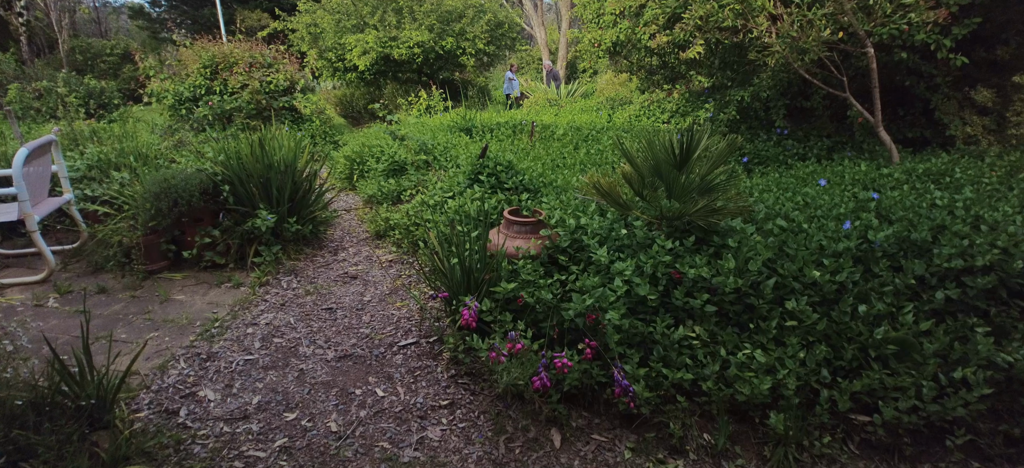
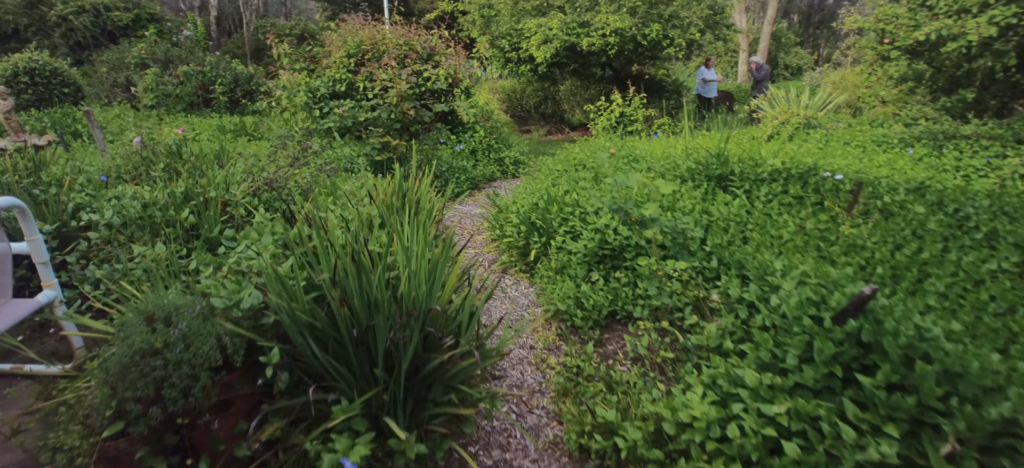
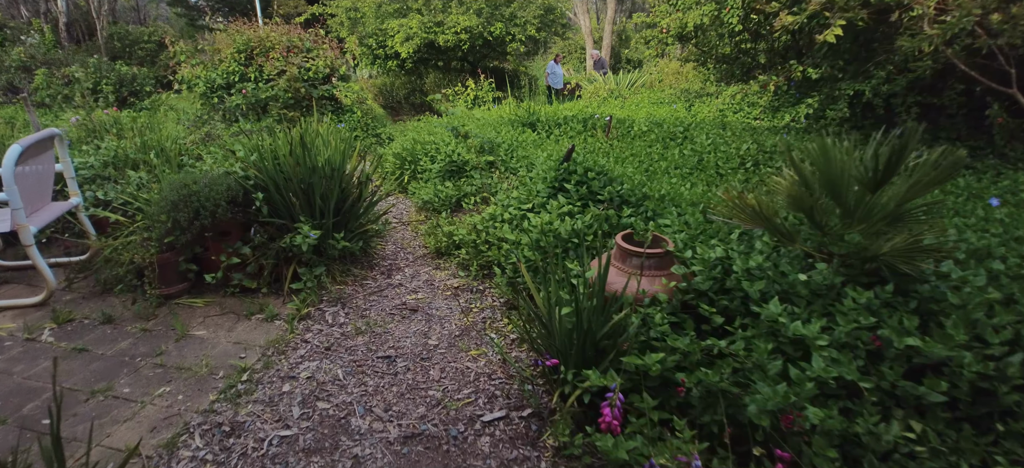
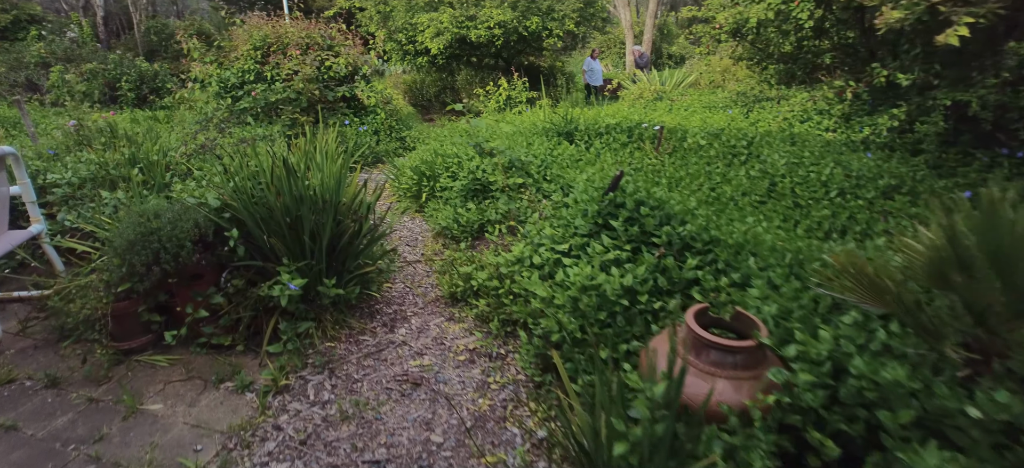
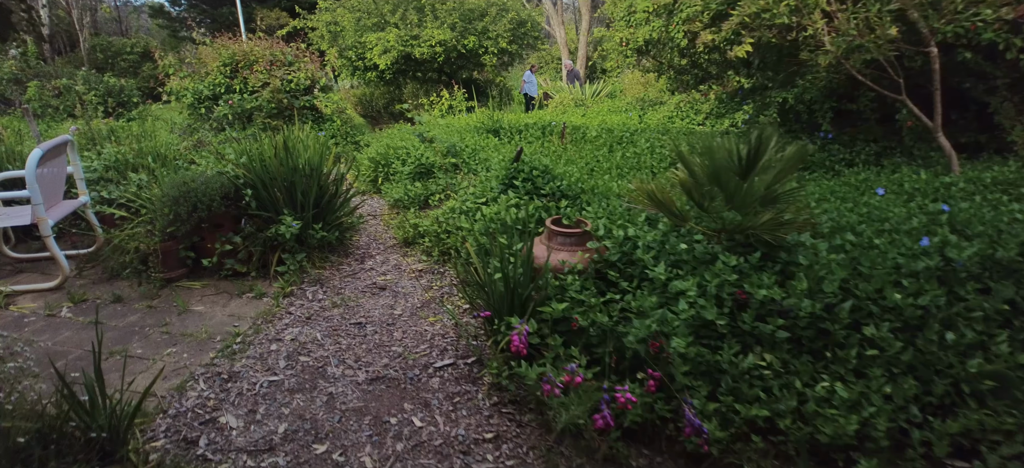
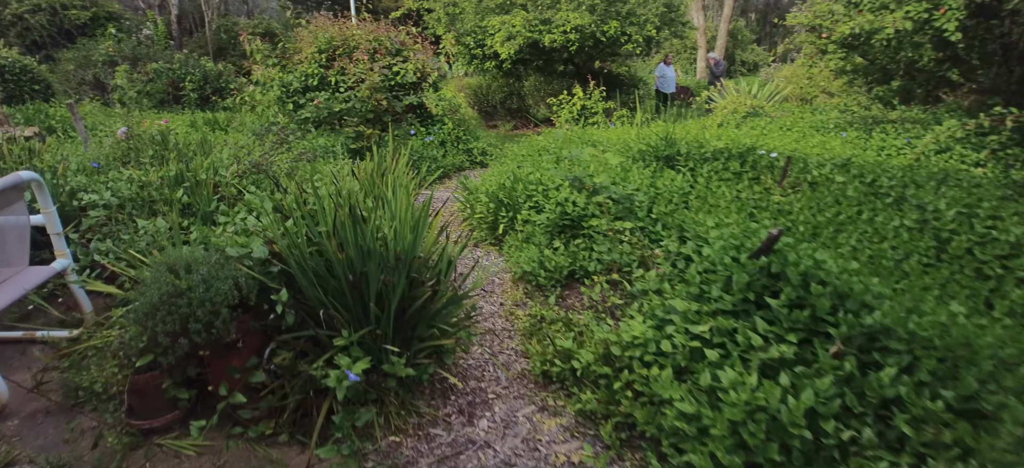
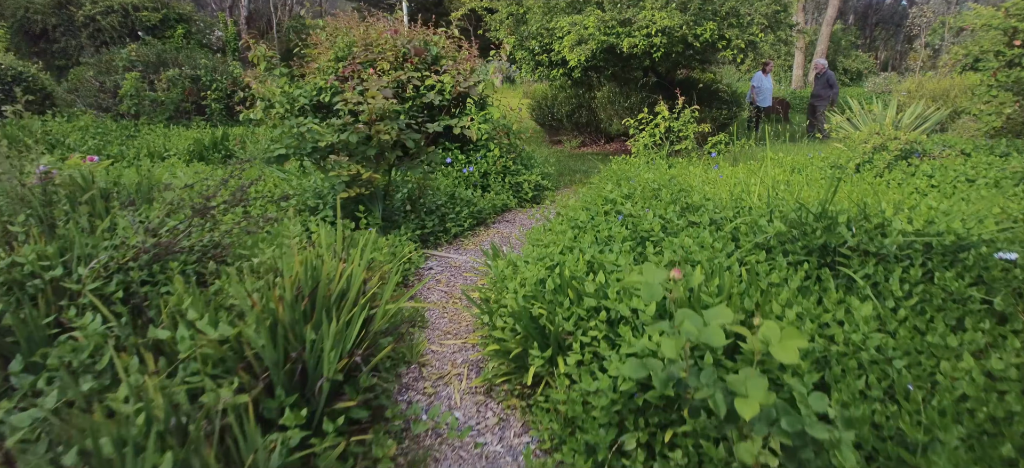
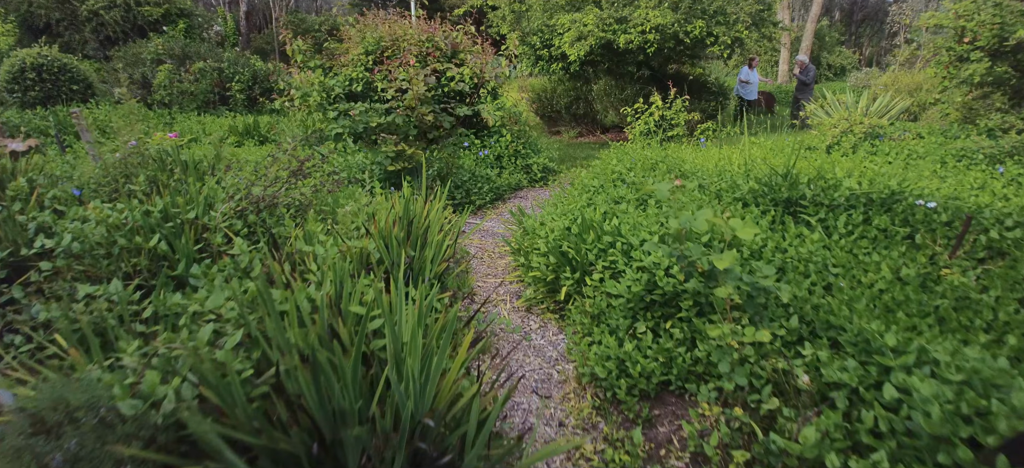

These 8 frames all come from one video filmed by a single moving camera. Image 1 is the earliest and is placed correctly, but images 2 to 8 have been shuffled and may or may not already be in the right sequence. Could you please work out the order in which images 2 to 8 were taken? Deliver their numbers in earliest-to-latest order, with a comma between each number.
5, 3, 4, 6, 2, 8, 7
